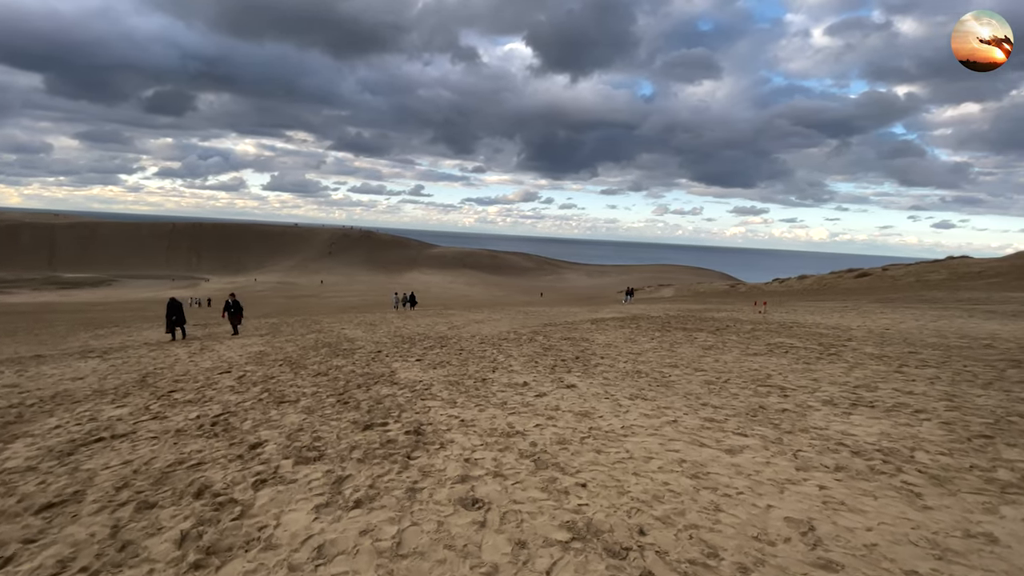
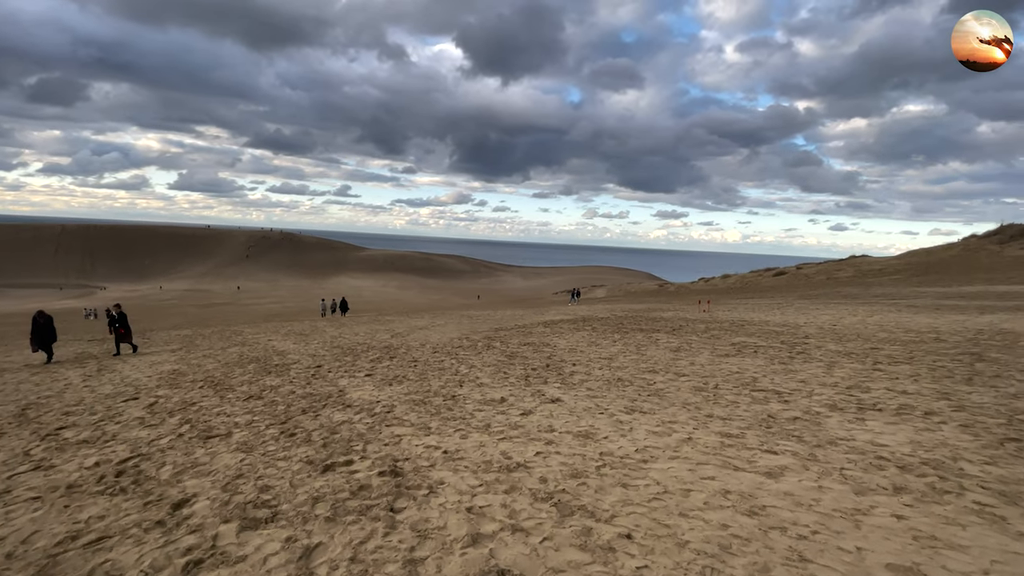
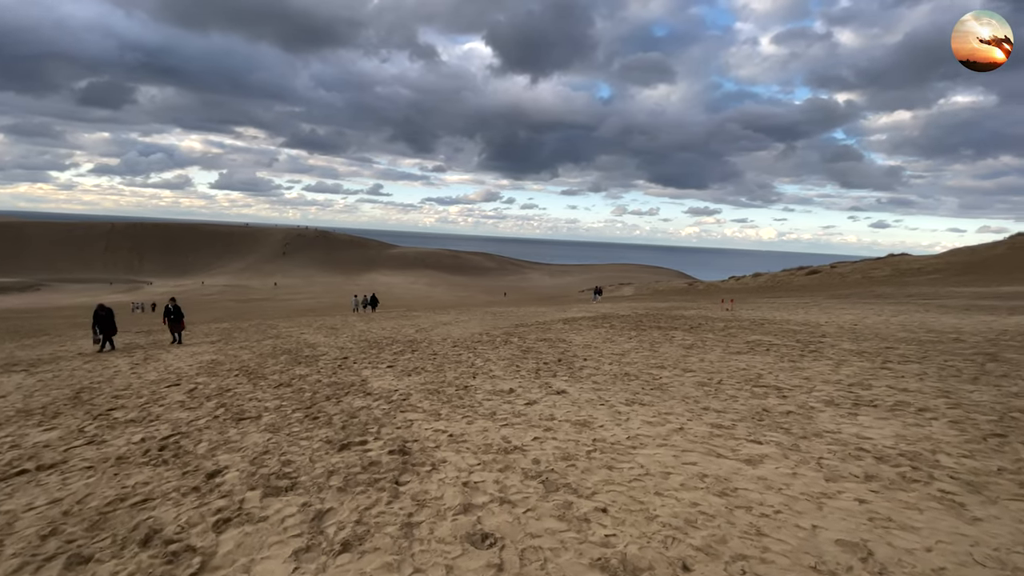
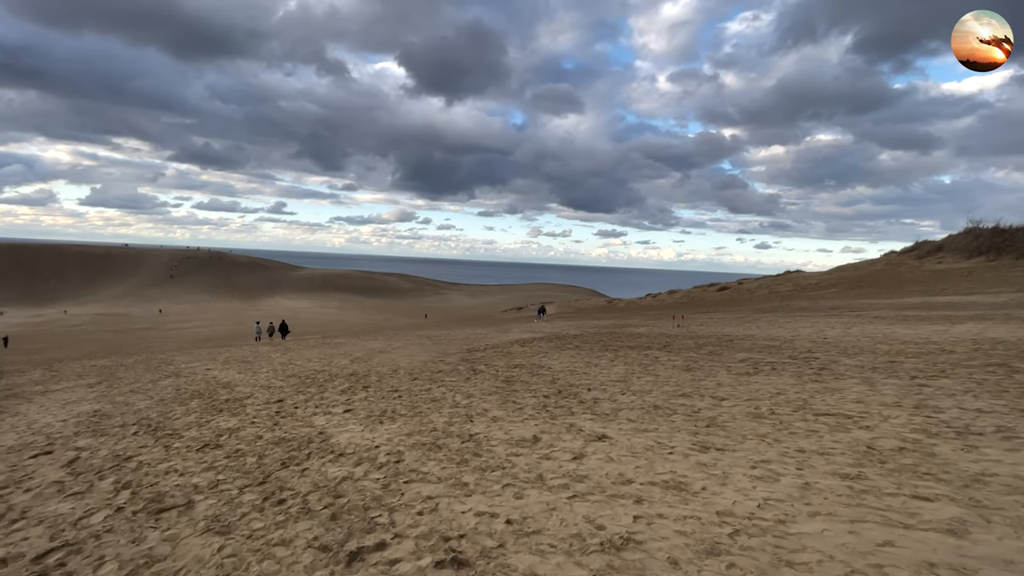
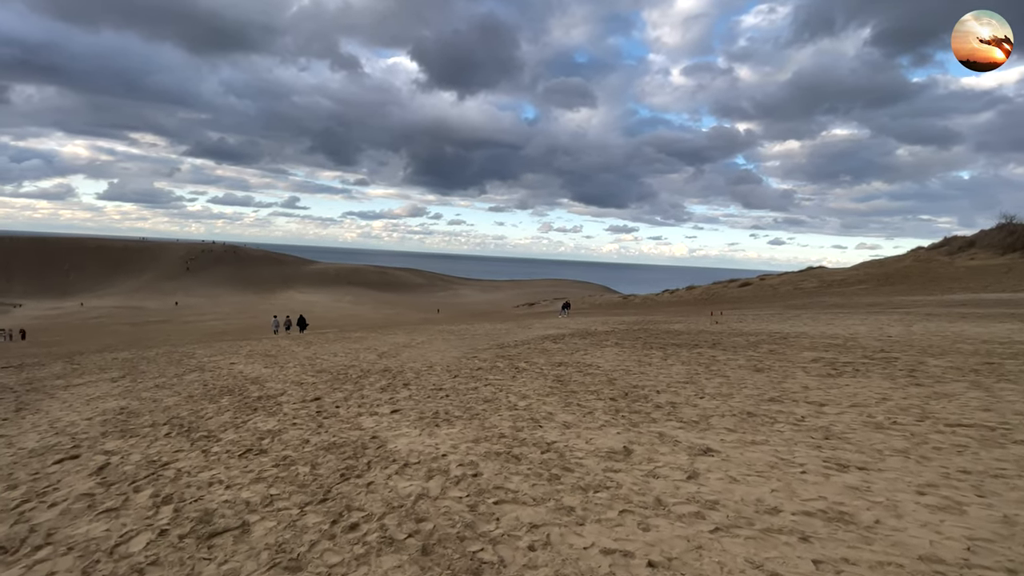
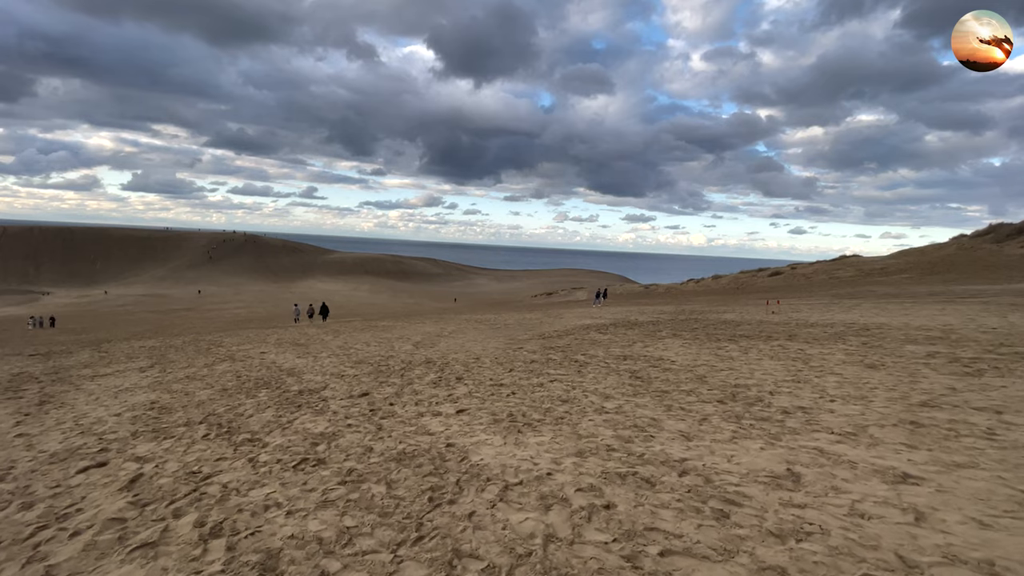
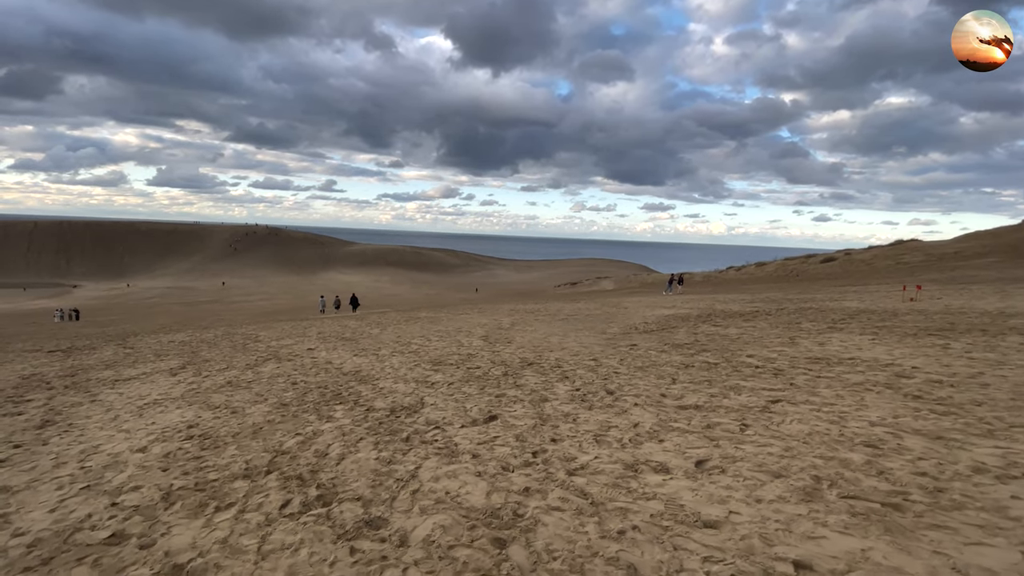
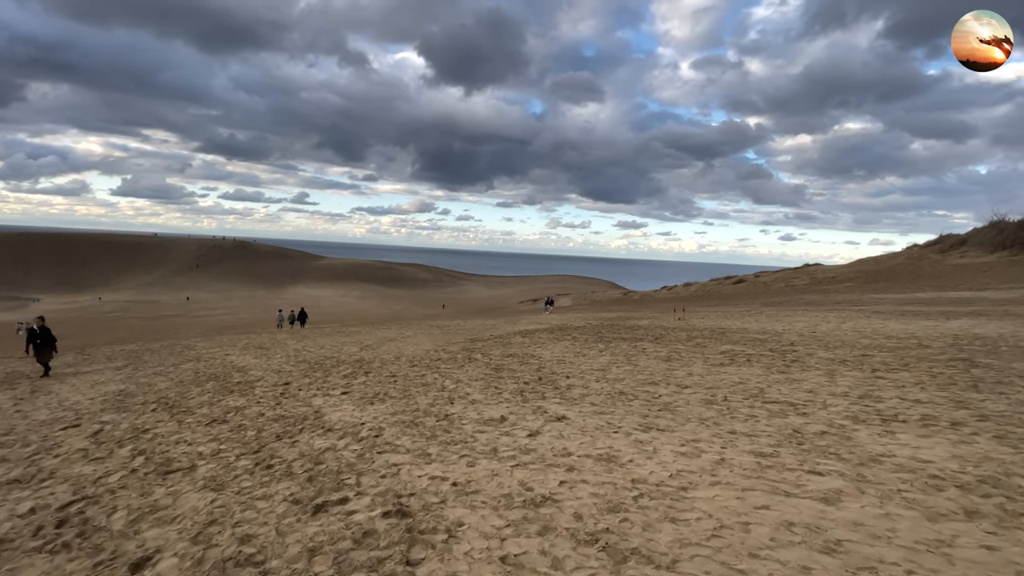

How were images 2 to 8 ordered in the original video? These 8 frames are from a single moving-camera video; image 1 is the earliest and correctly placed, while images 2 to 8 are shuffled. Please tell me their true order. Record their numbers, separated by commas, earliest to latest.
3, 2, 8, 4, 5, 6, 7
